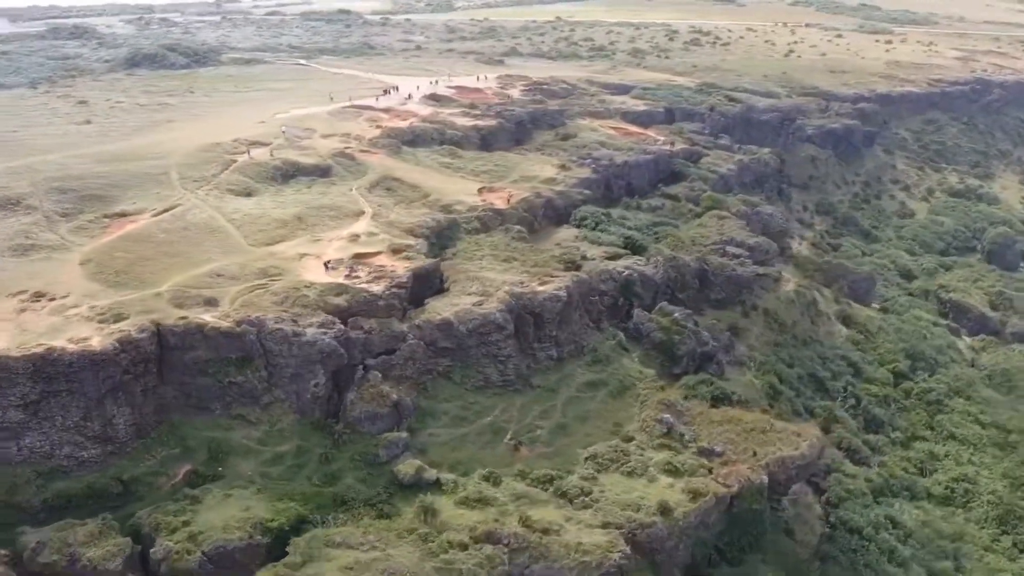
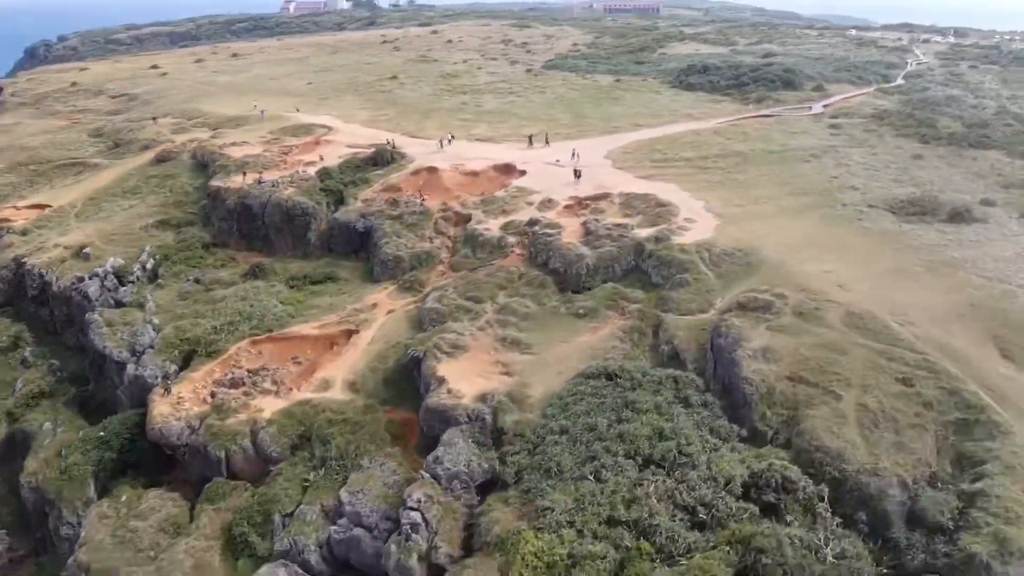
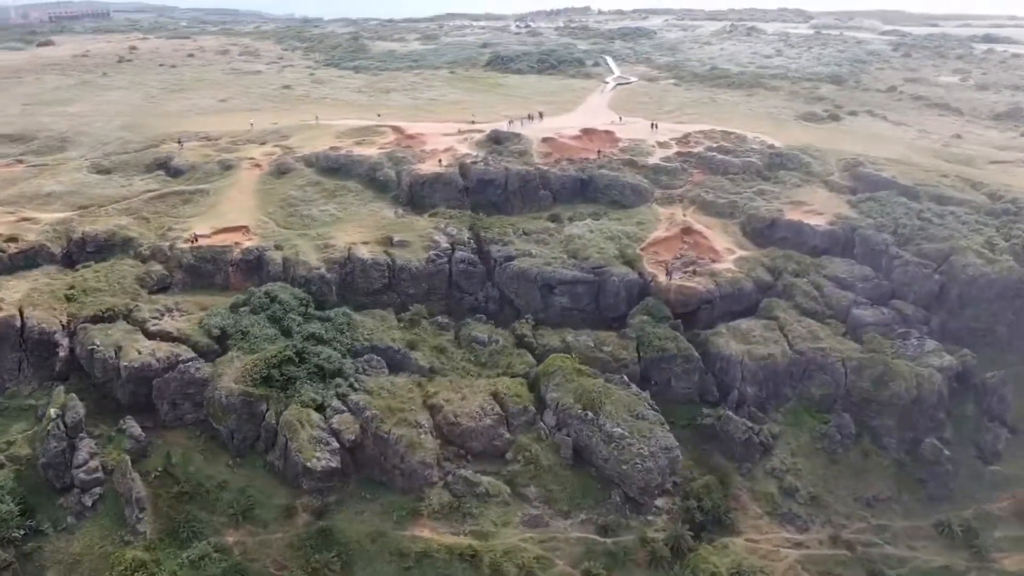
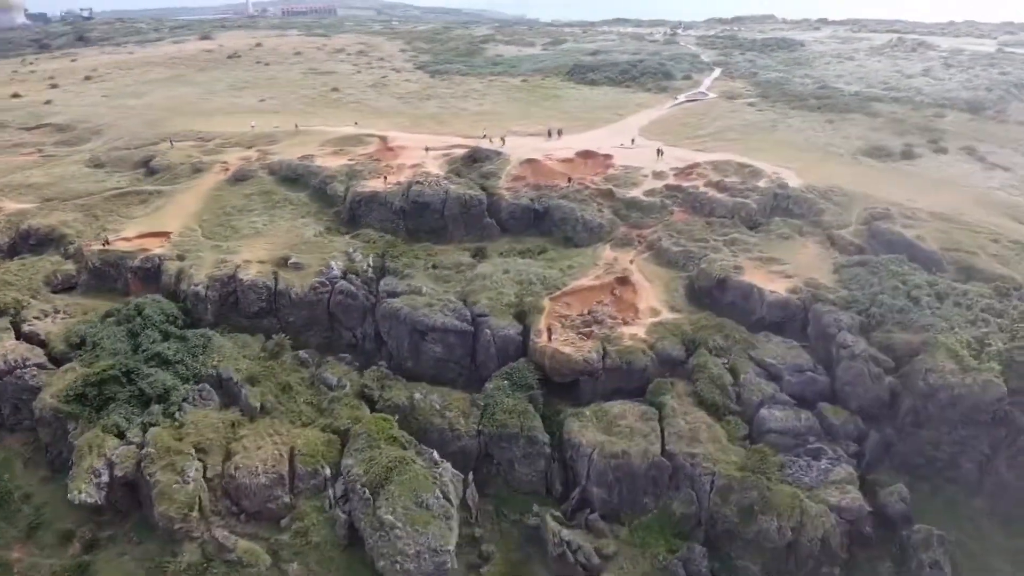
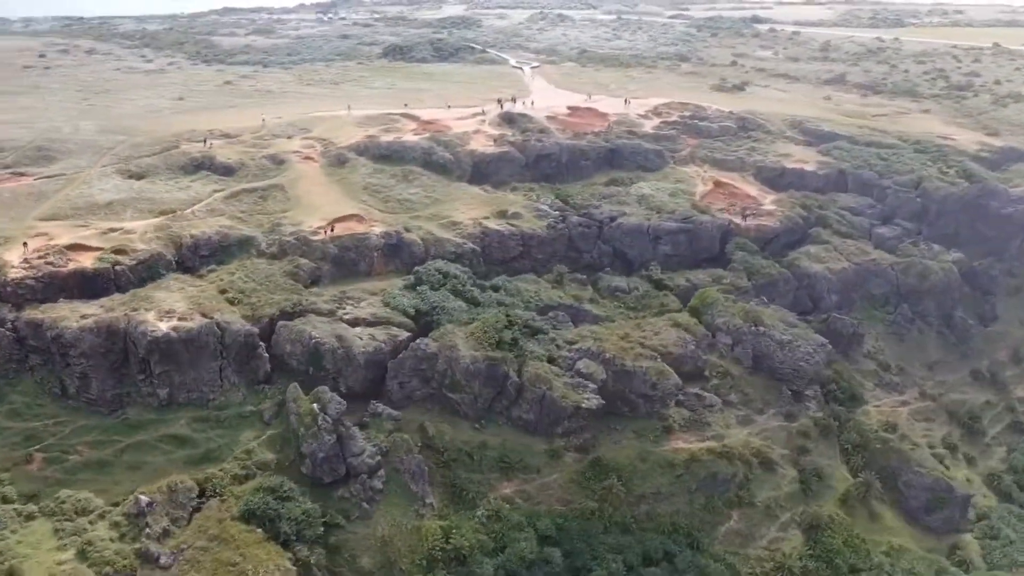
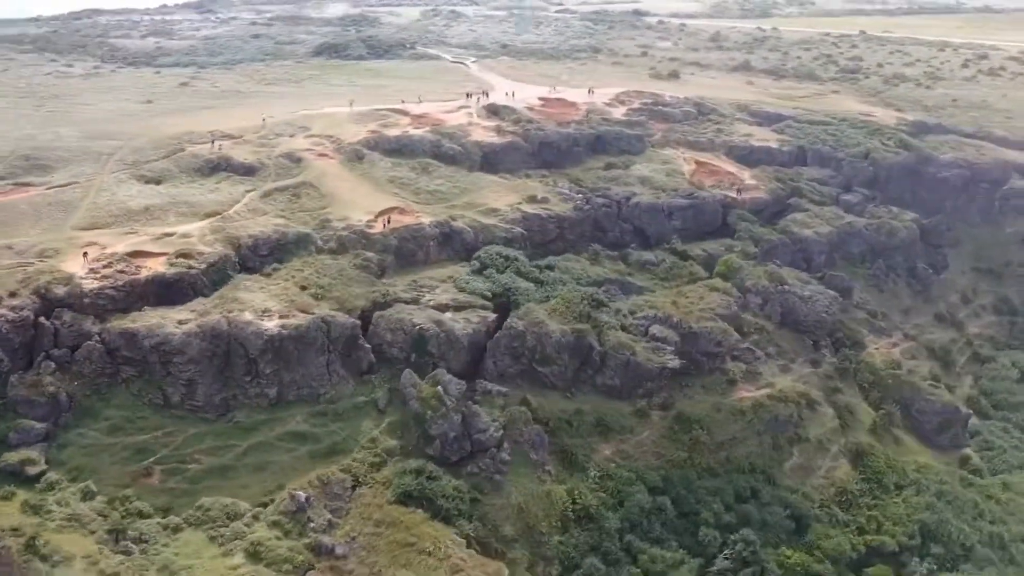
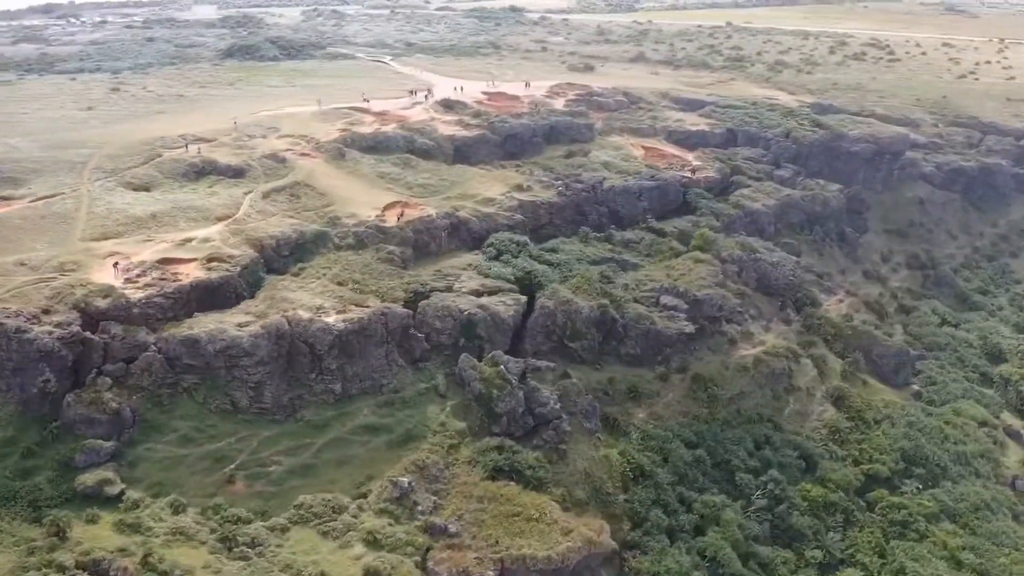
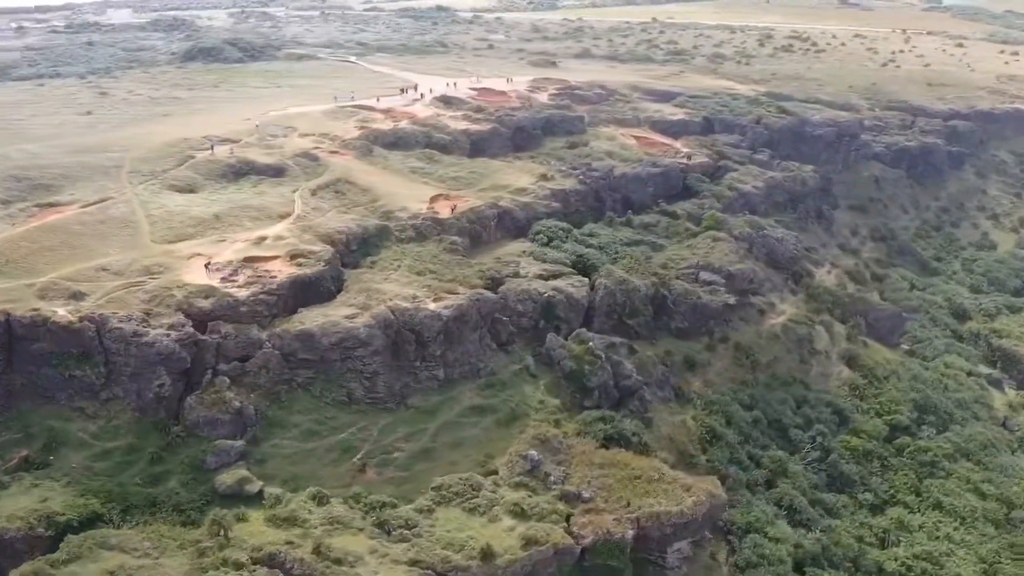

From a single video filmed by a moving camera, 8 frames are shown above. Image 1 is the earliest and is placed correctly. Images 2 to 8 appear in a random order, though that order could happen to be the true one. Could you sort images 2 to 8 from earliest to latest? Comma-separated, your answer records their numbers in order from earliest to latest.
8, 7, 6, 5, 3, 4, 2
